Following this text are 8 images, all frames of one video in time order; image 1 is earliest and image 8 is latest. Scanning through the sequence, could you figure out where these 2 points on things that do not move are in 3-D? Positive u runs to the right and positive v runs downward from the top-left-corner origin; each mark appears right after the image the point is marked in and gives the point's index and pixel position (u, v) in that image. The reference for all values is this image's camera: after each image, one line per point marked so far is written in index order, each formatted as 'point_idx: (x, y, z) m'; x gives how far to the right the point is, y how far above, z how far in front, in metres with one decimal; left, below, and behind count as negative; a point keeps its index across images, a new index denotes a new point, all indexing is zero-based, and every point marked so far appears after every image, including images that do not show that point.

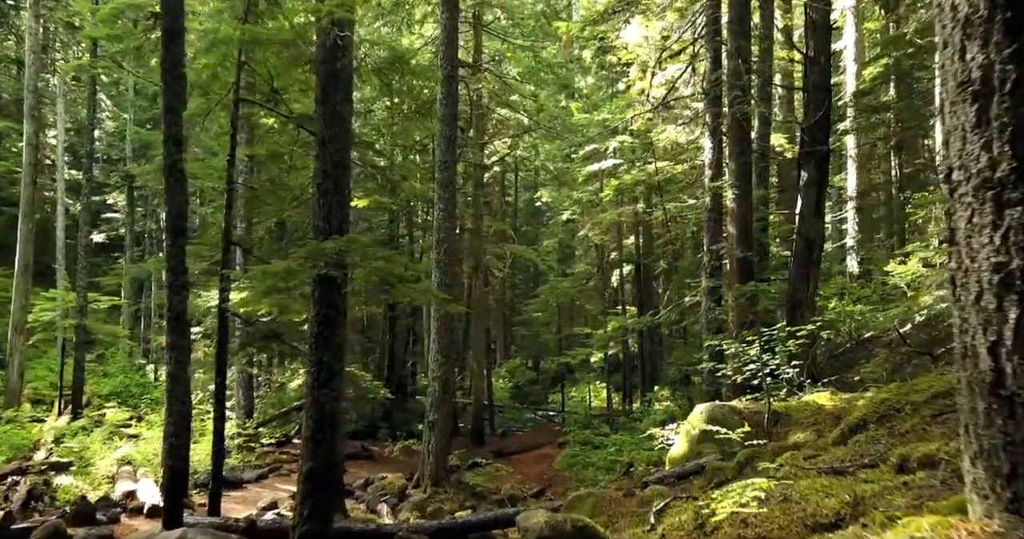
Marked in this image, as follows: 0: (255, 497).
0: (-4.4, -3.9, +12.6) m
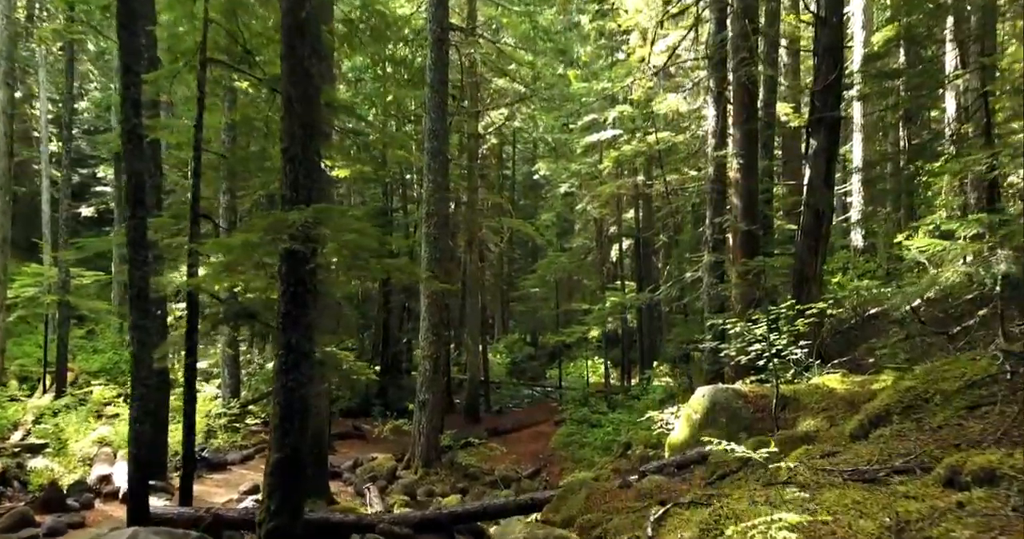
0: (-4.5, -3.5, +12.1) m
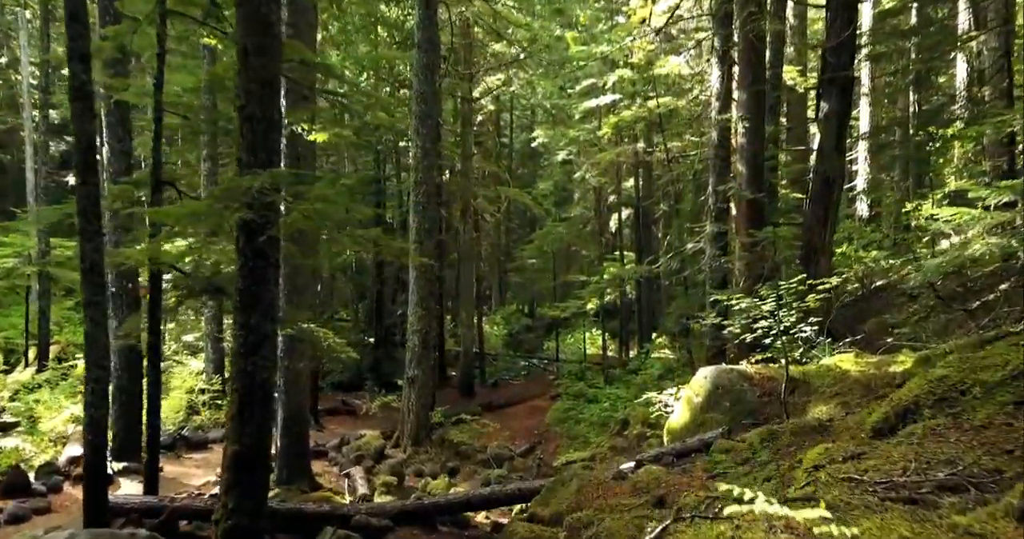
0: (-4.7, -3.0, +11.6) m
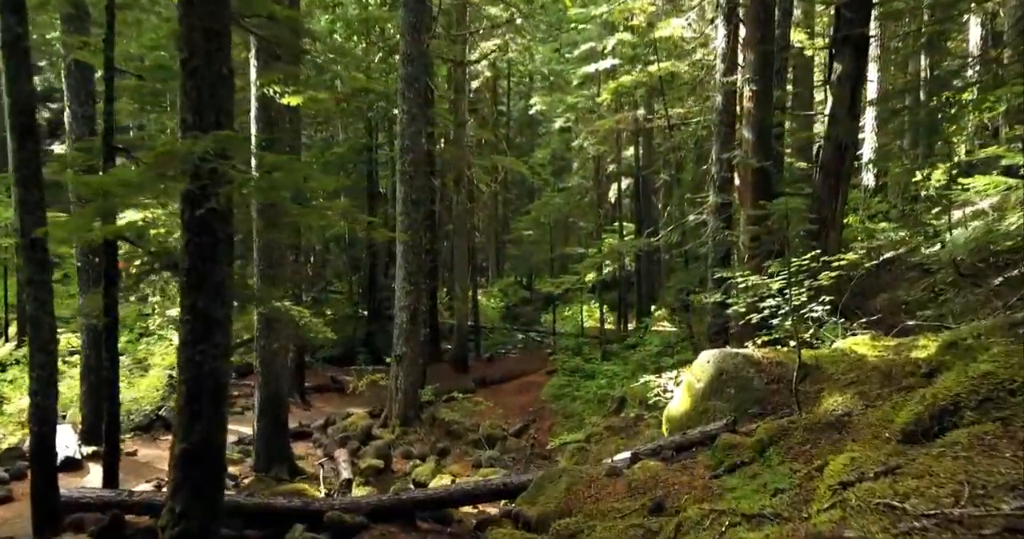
0: (-4.8, -2.6, +11.1) m
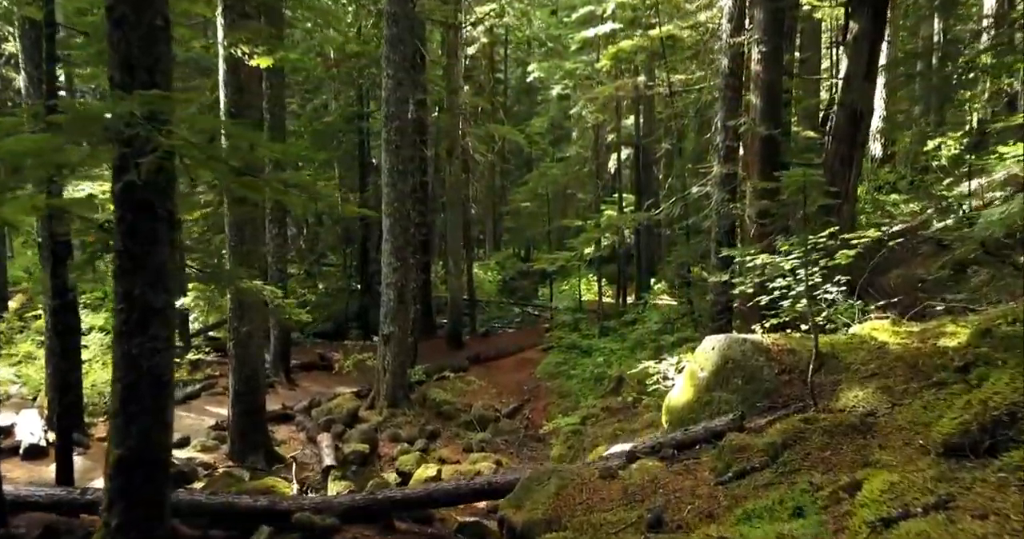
0: (-4.9, -2.3, +10.6) m
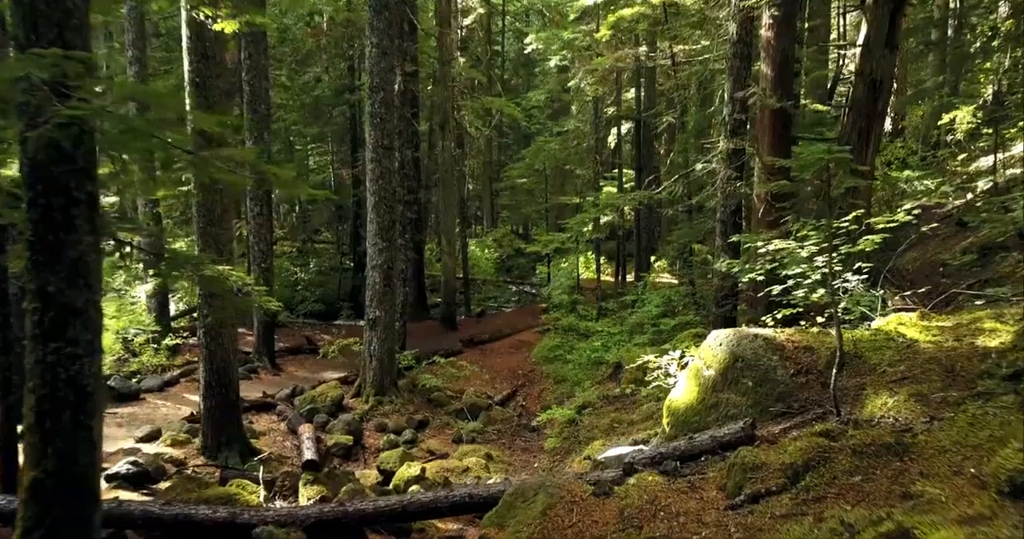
0: (-5.0, -2.0, +10.0) m
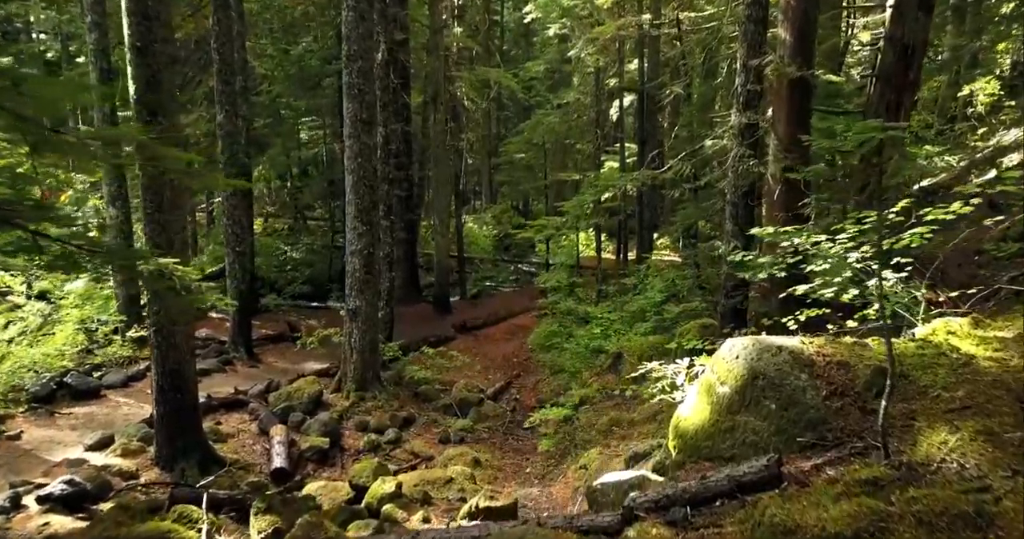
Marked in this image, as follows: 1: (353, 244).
0: (-5.2, -1.9, +9.3) m
1: (-2.2, +0.4, +10.4) m
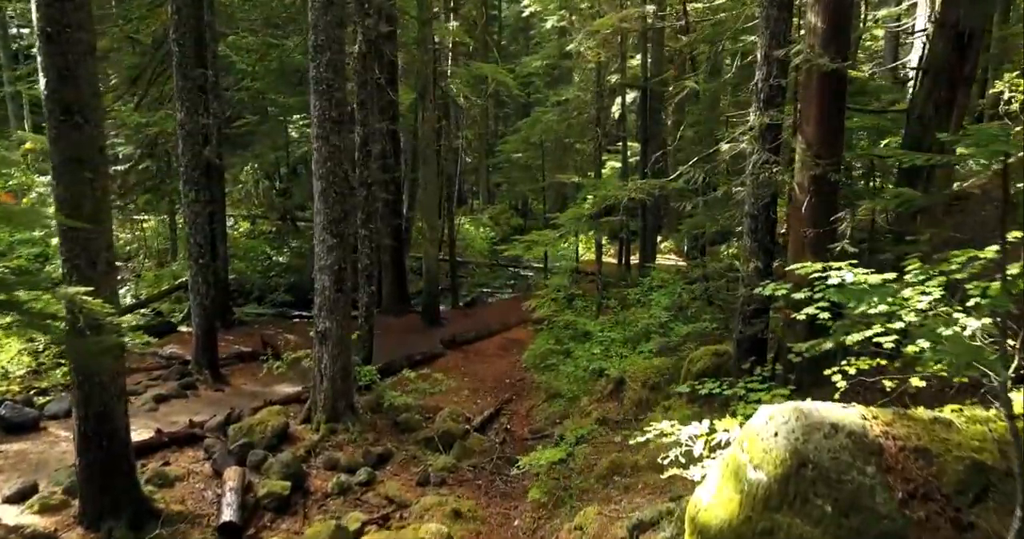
0: (-5.3, -2.1, +8.2) m
1: (-2.4, +0.1, +9.3) m
